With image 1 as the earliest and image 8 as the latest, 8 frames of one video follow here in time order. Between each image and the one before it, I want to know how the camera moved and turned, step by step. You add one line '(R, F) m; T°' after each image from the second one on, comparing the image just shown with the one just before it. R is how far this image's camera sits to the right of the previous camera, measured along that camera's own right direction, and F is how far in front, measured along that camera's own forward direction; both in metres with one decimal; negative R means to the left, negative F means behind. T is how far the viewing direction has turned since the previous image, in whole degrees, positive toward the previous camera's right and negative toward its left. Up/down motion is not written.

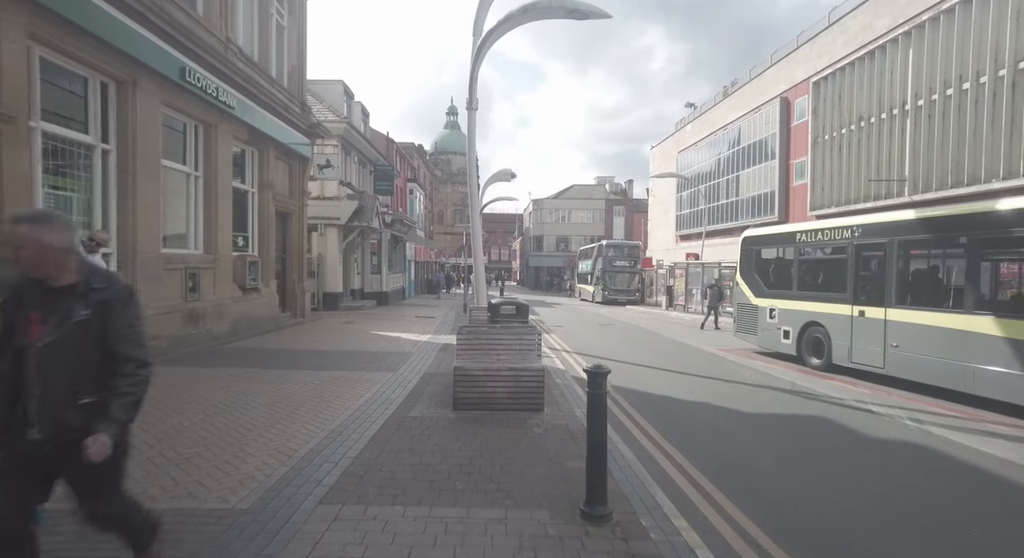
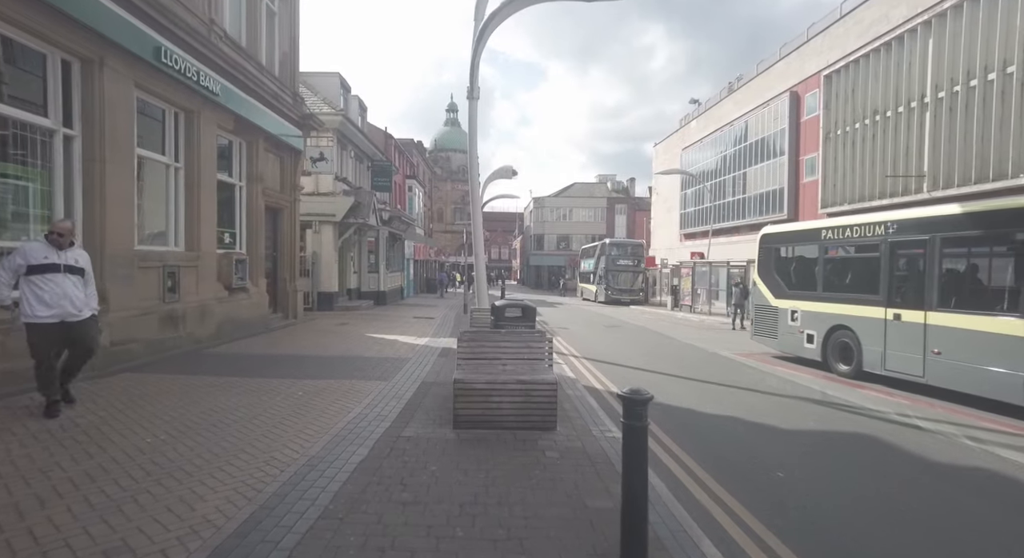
(-0.1, +0.8) m; 0°
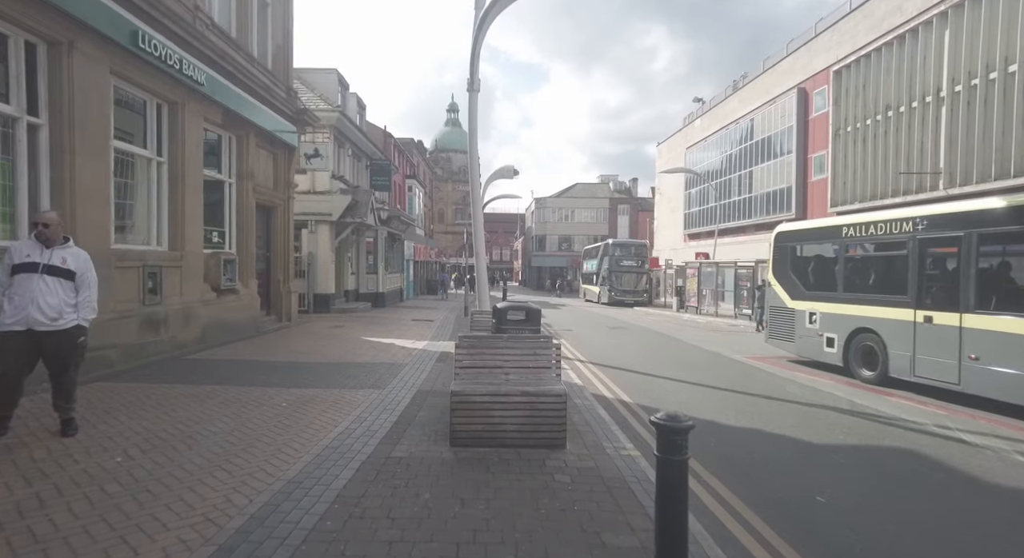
(0.0, +0.6) m; 0°
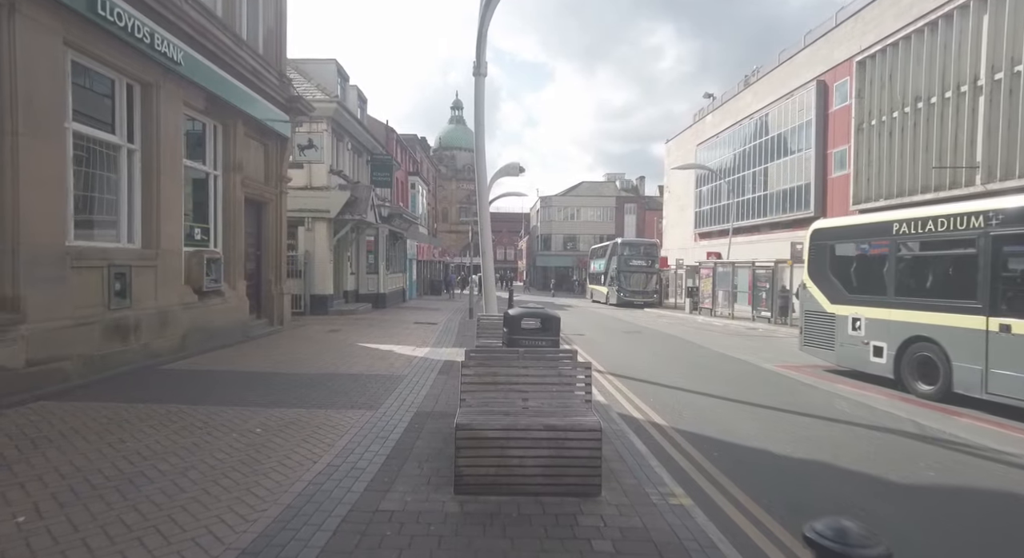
(-0.1, +1.0) m; 0°
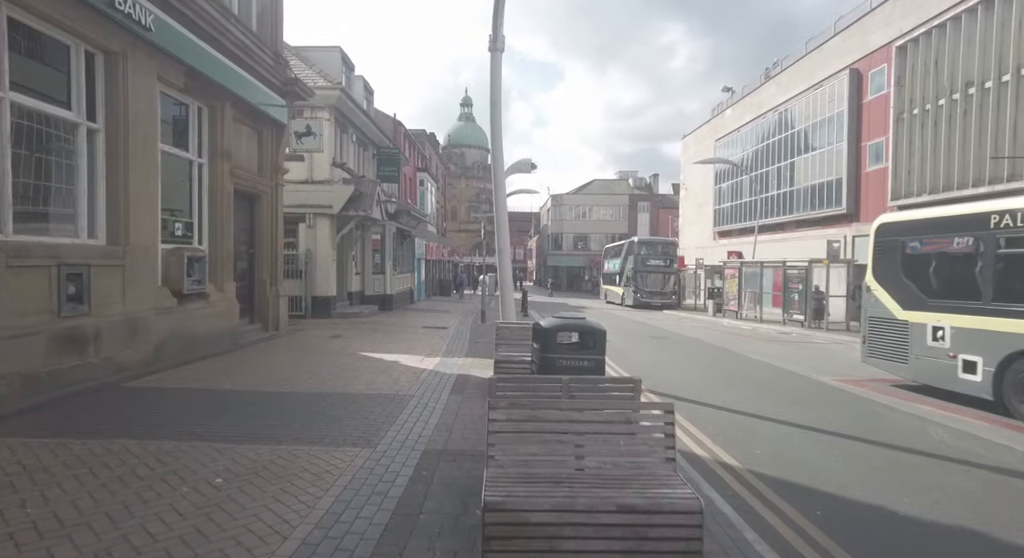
(-0.3, +1.4) m; -1°
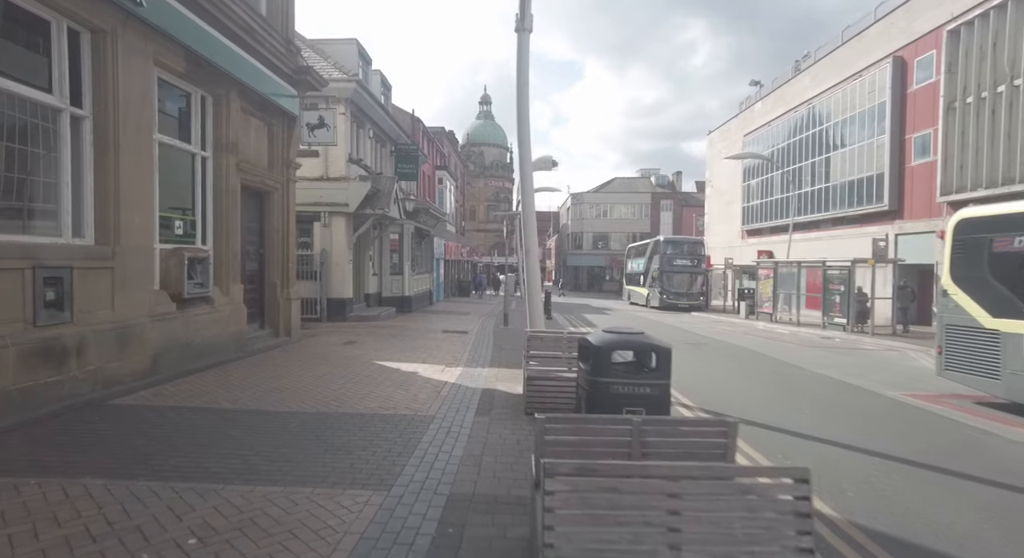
(-0.2, +0.9) m; -2°
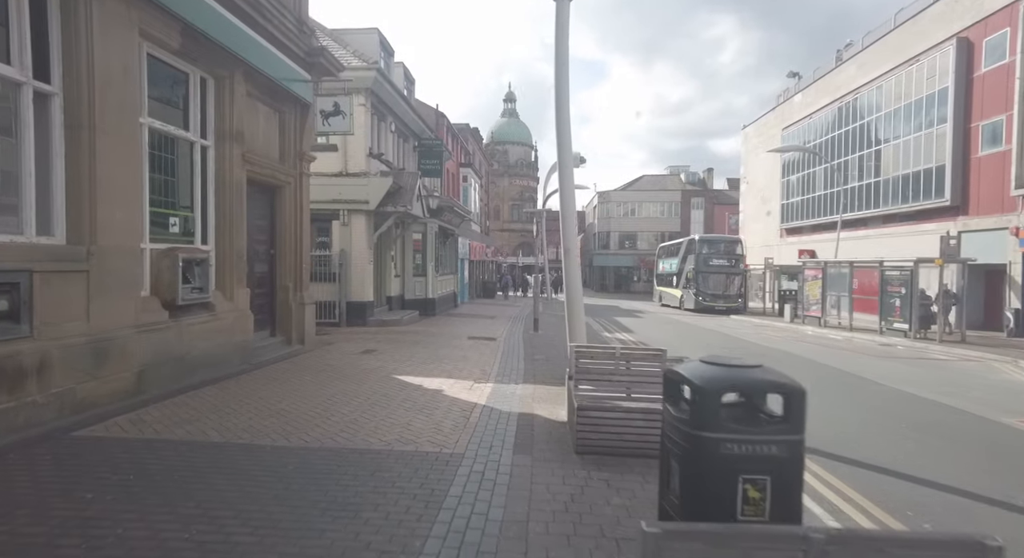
(-0.2, +1.2) m; -3°
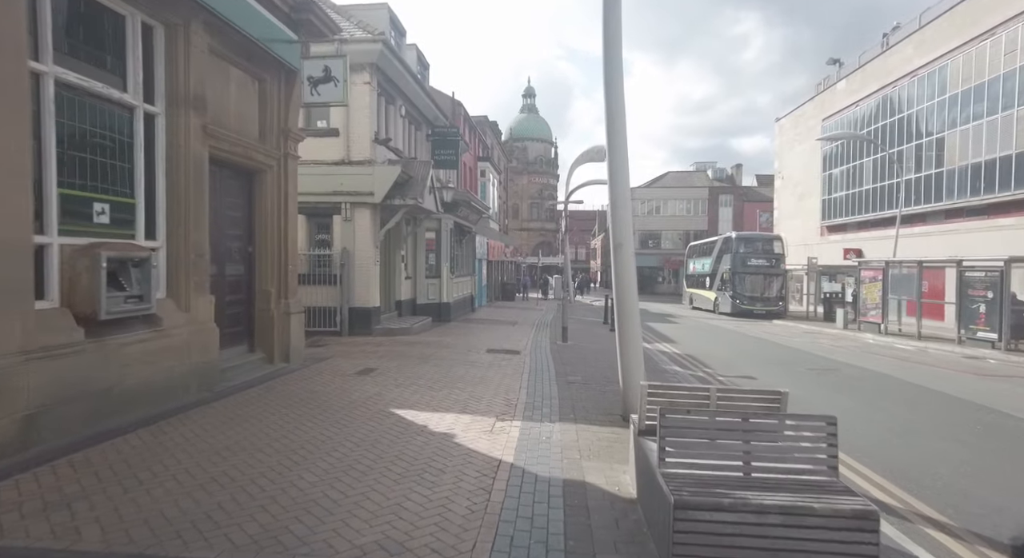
(-0.2, +2.0) m; -2°
